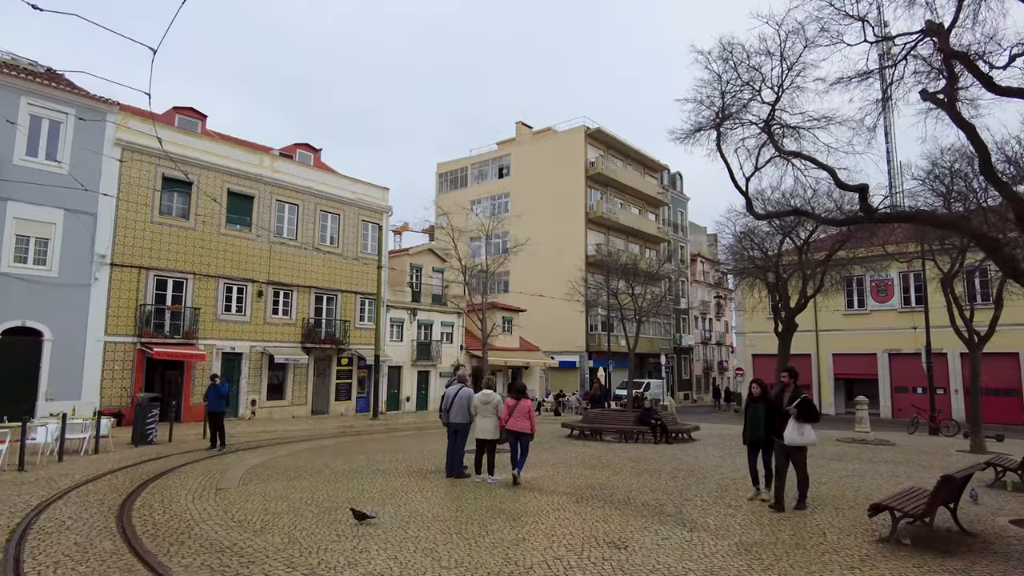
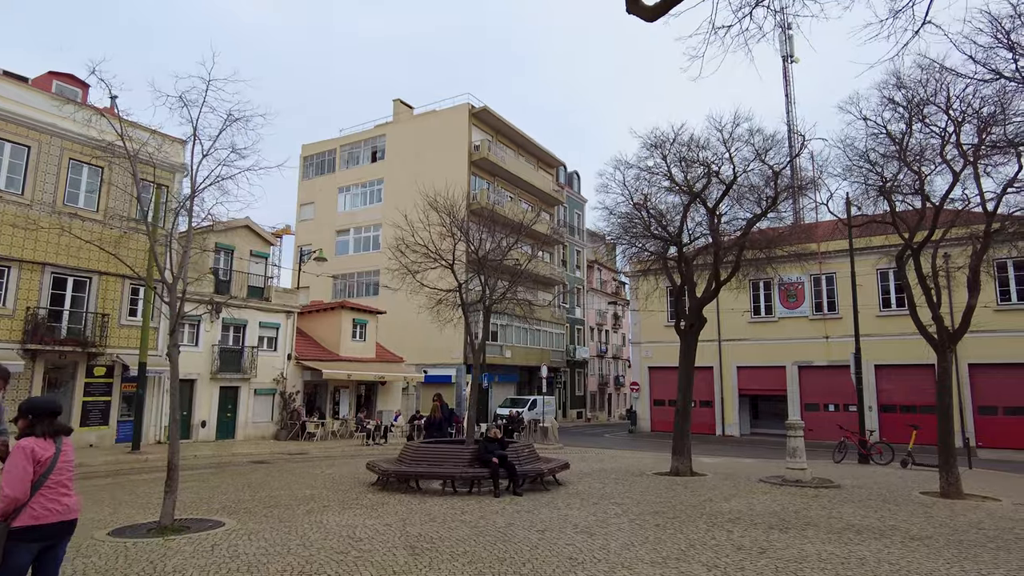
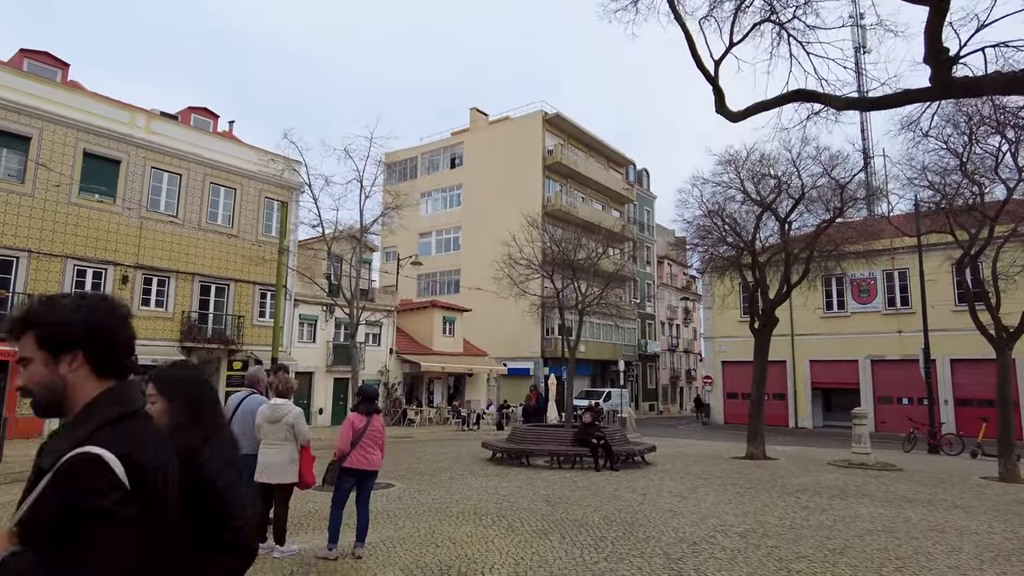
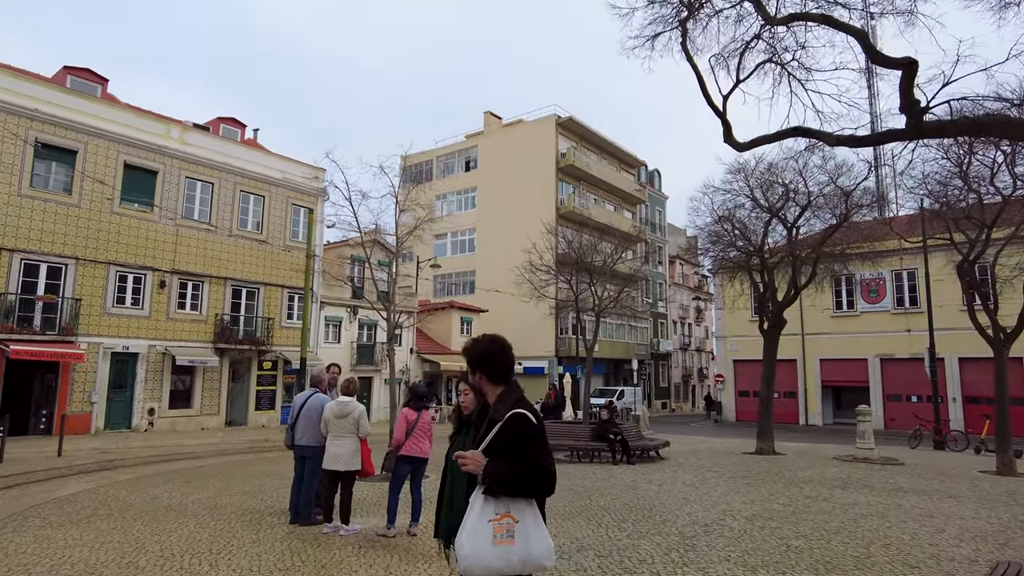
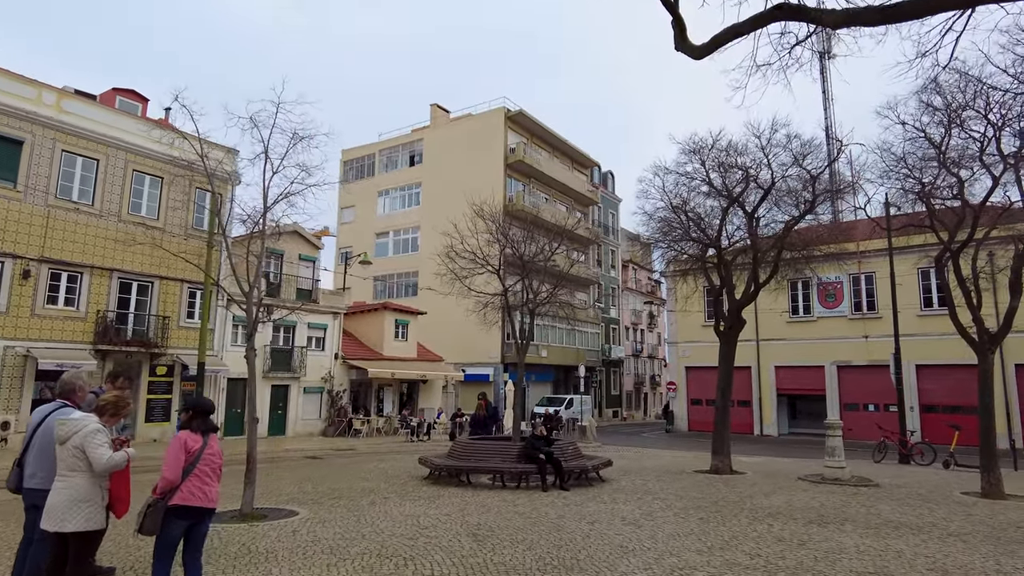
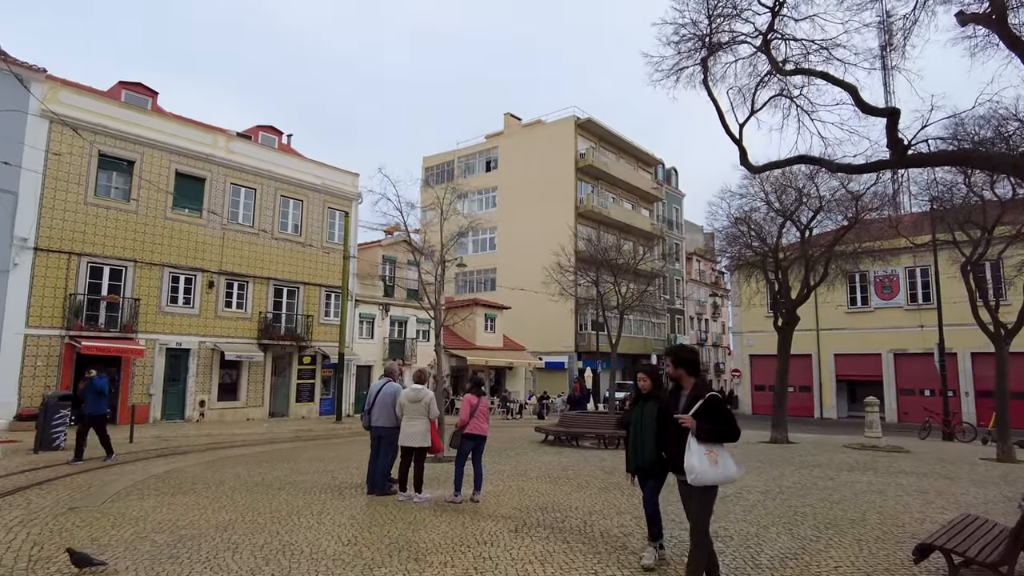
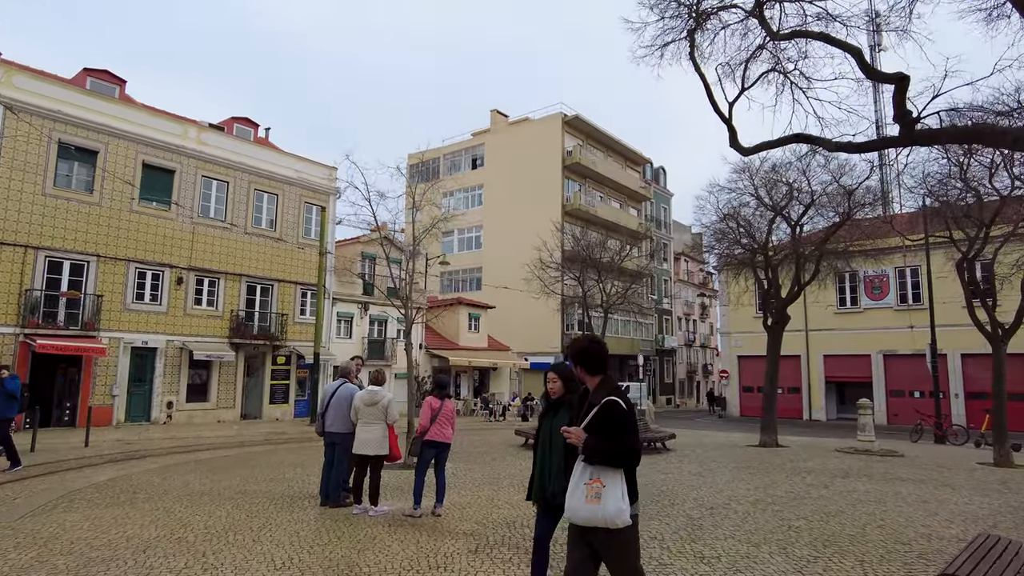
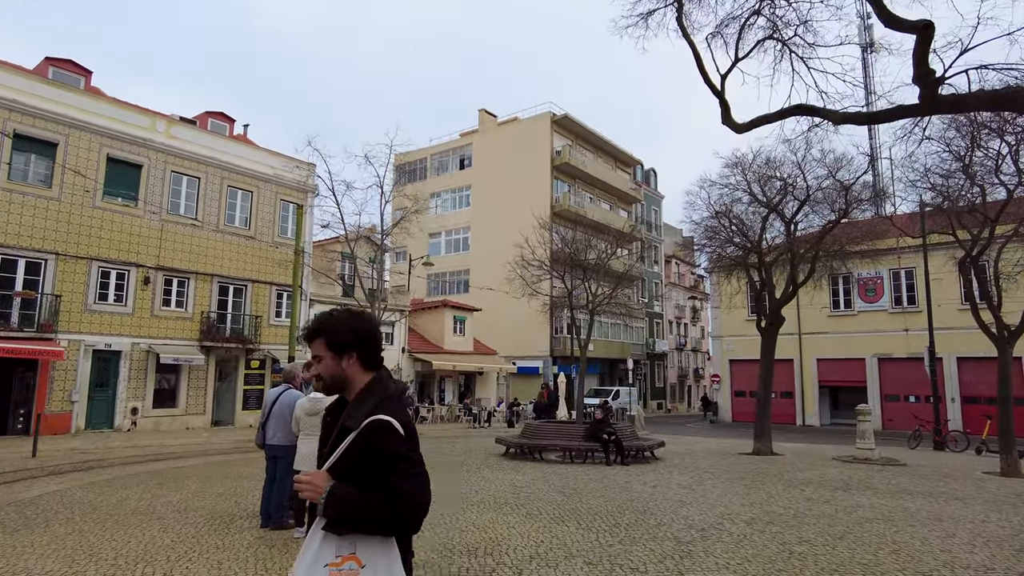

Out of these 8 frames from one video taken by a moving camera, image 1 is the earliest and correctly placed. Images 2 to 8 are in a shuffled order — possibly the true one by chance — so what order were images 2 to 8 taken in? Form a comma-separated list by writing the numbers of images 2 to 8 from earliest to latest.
6, 7, 4, 8, 3, 5, 2
